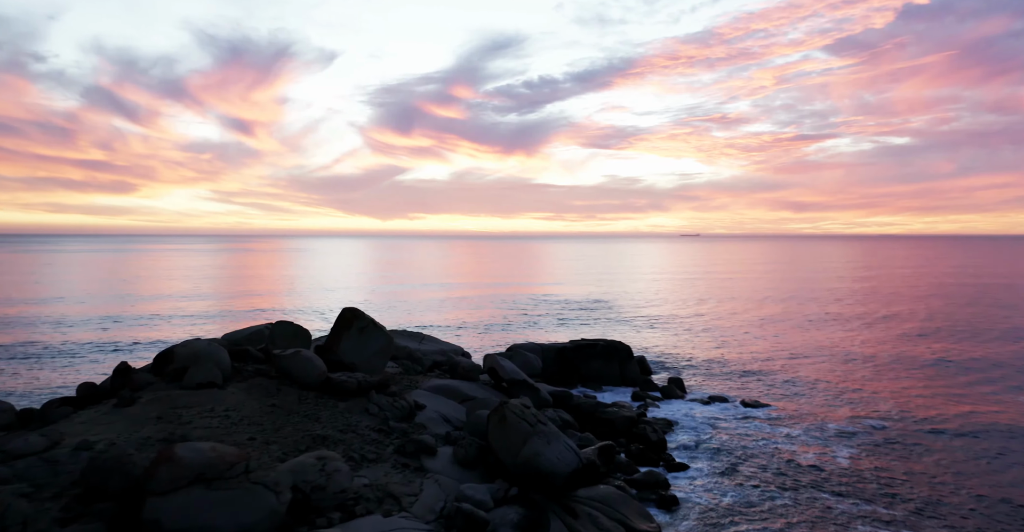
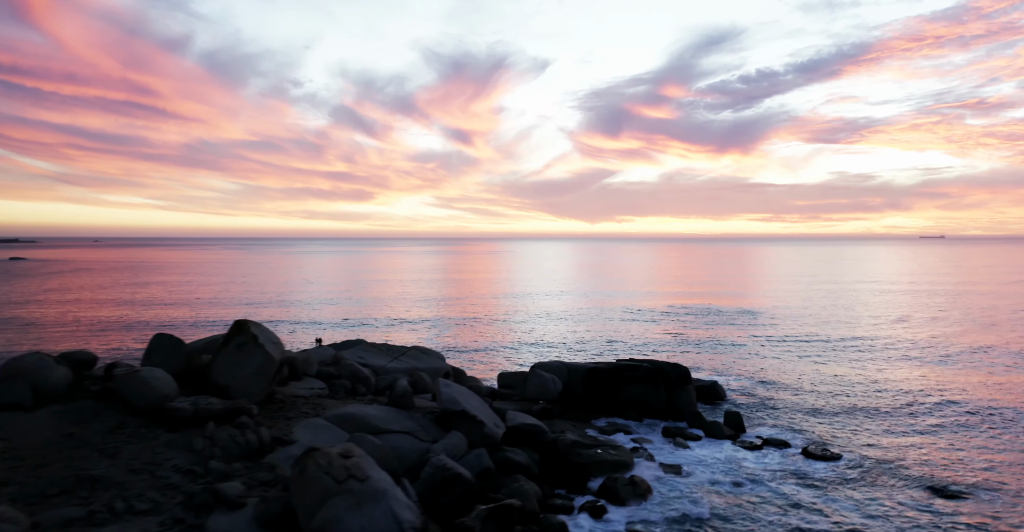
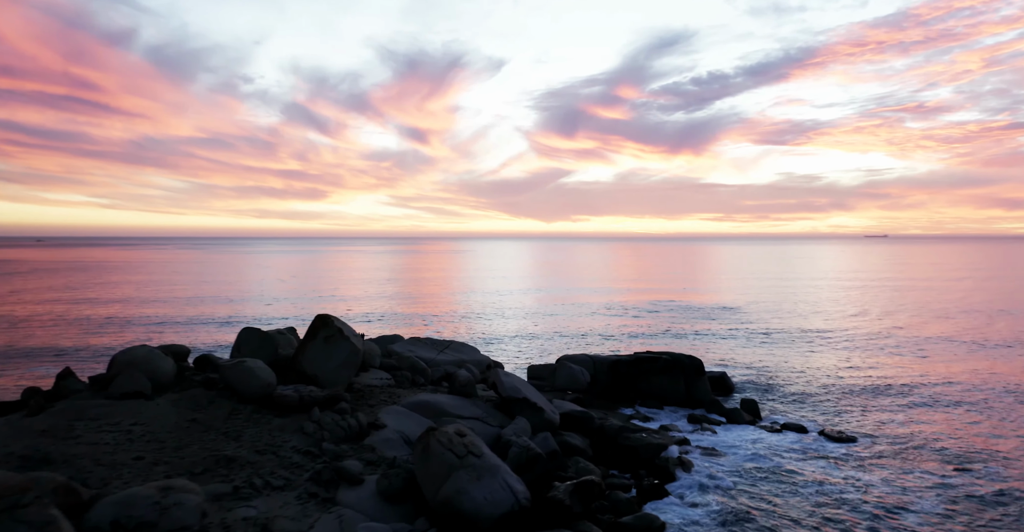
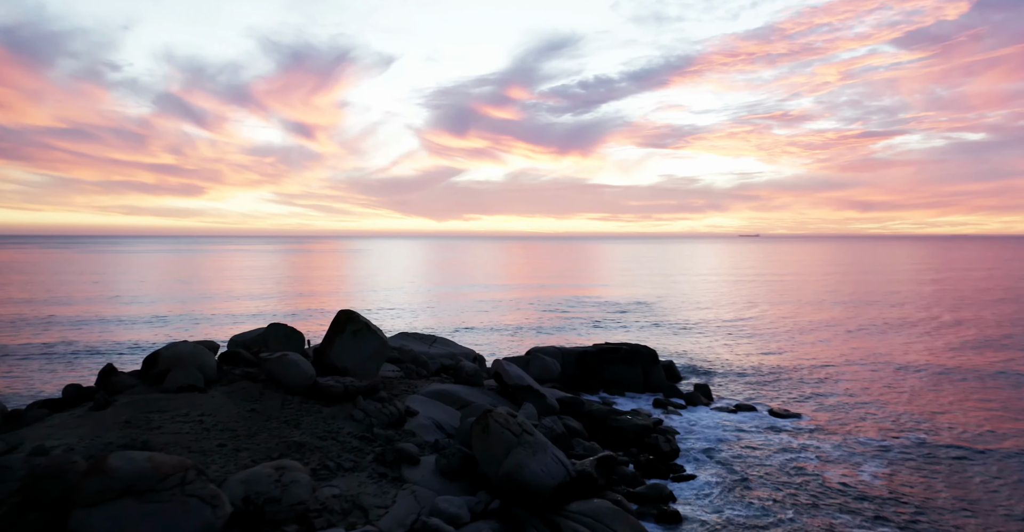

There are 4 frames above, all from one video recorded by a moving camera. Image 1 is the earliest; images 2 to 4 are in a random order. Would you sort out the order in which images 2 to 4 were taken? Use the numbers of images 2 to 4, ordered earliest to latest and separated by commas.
4, 3, 2
